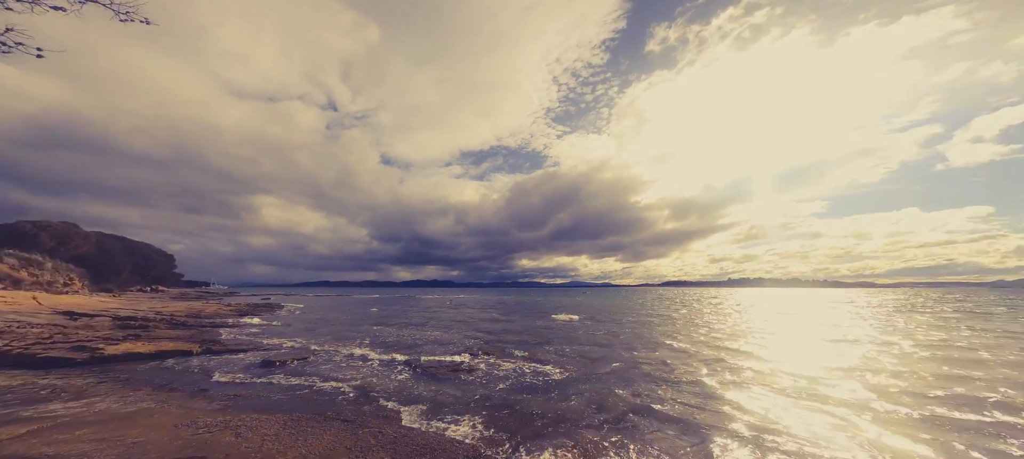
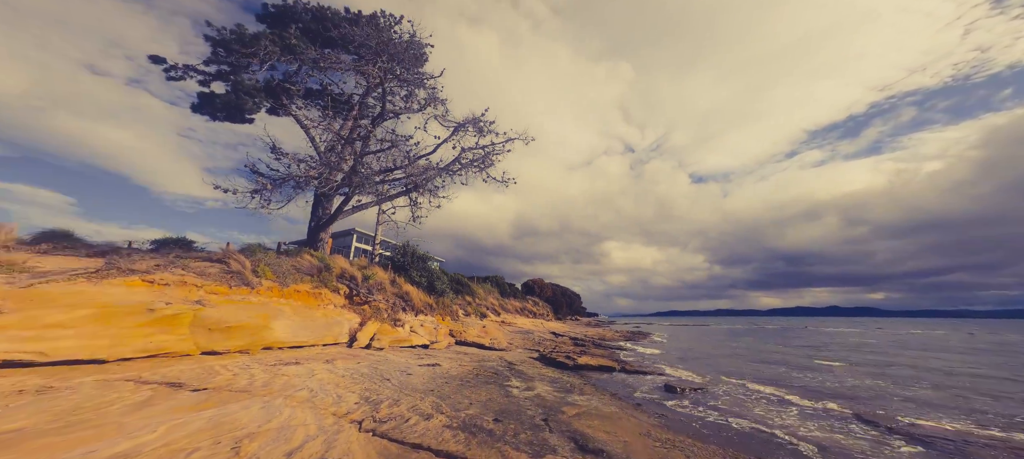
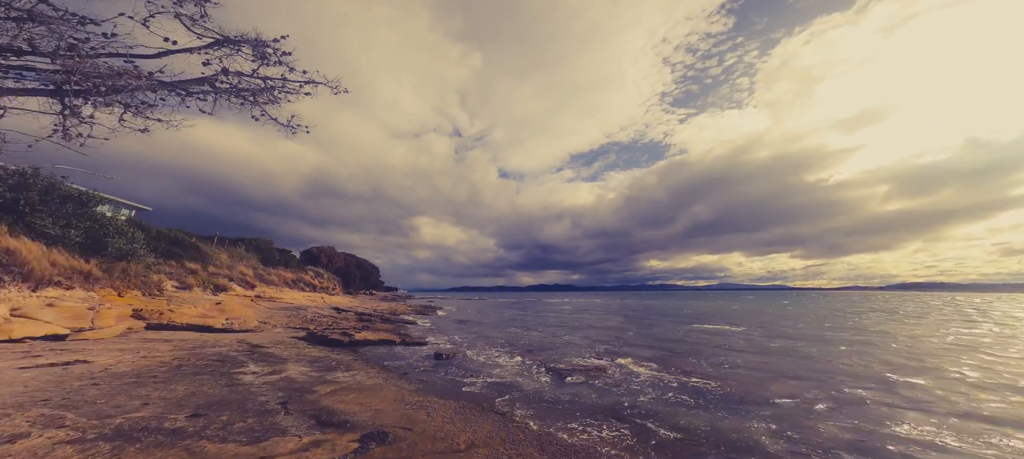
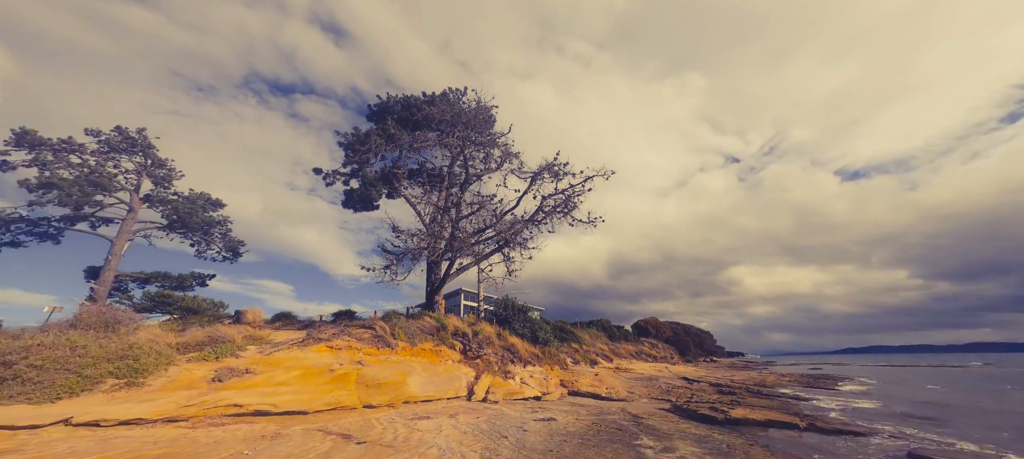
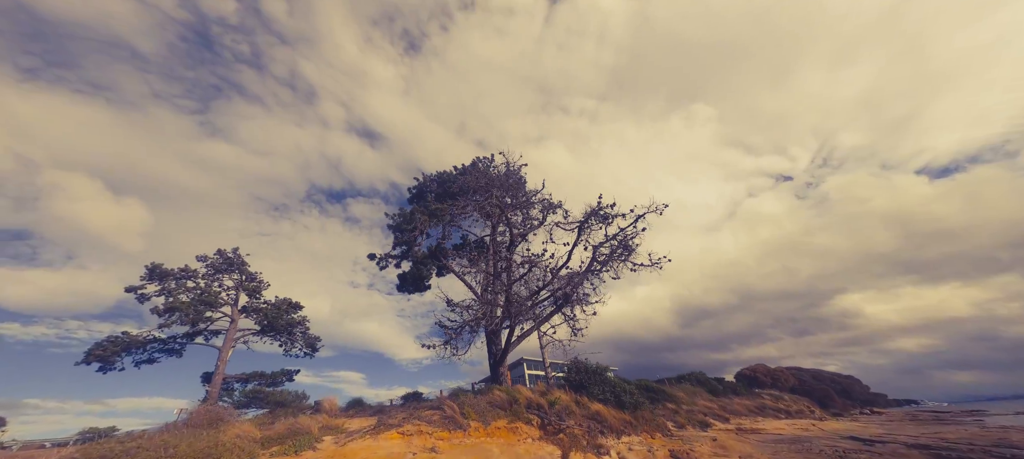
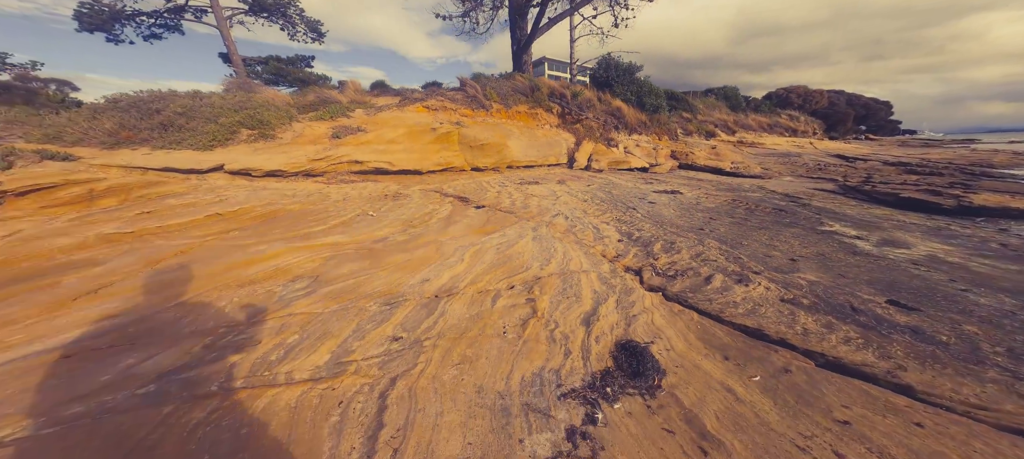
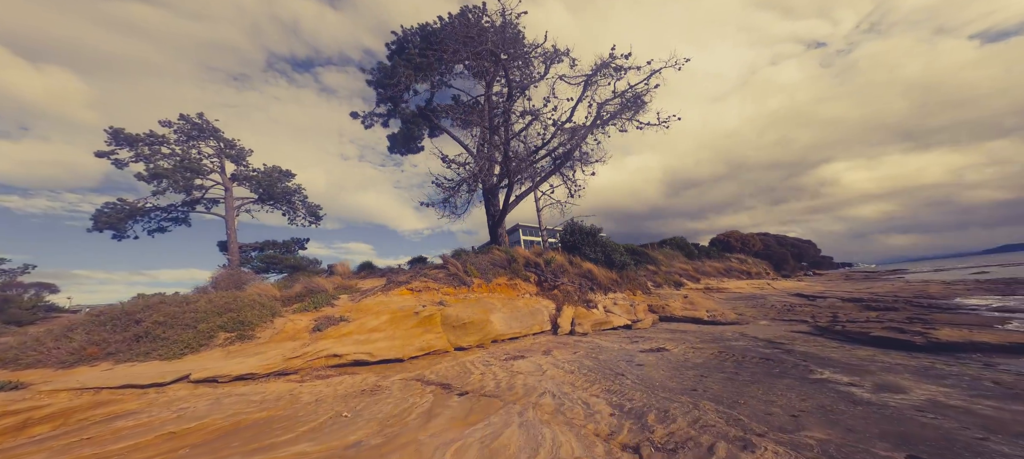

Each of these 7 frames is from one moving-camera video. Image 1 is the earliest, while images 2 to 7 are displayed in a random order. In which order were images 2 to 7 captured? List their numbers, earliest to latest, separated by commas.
3, 2, 4, 5, 7, 6
